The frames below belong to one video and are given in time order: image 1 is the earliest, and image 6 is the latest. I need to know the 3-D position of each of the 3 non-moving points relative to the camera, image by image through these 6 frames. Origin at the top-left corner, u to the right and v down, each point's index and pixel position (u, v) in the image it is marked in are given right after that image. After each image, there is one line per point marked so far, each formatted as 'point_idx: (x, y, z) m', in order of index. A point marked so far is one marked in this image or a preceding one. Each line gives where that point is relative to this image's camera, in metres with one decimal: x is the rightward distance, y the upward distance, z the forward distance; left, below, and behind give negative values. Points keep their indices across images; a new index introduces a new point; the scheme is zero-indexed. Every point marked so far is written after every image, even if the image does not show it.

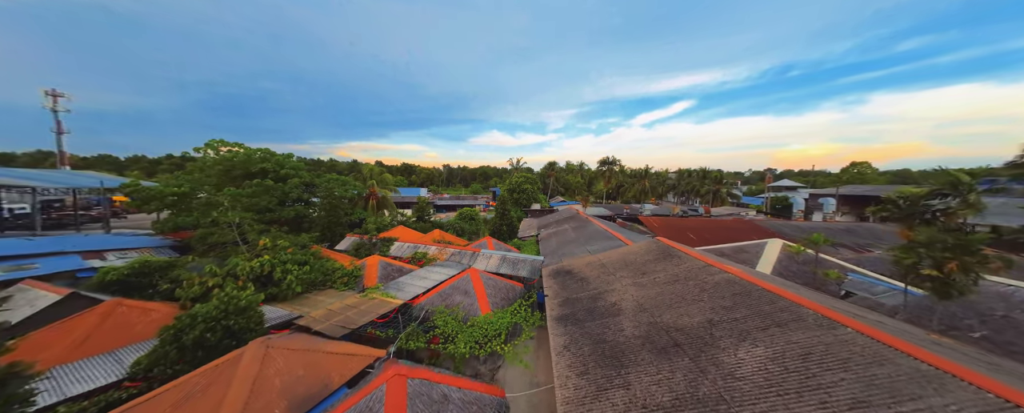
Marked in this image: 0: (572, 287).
0: (+1.9, -2.5, +8.5) m
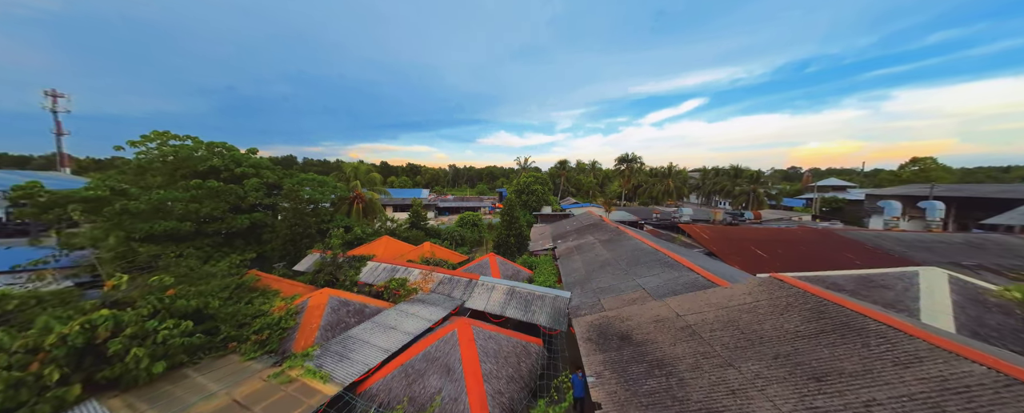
0: (+2.2, -2.8, +4.4) m
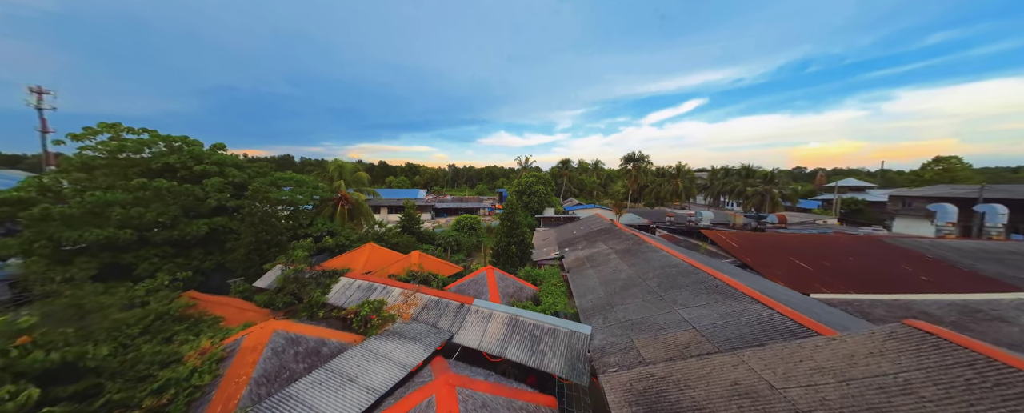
0: (+2.2, -3.0, +2.5) m
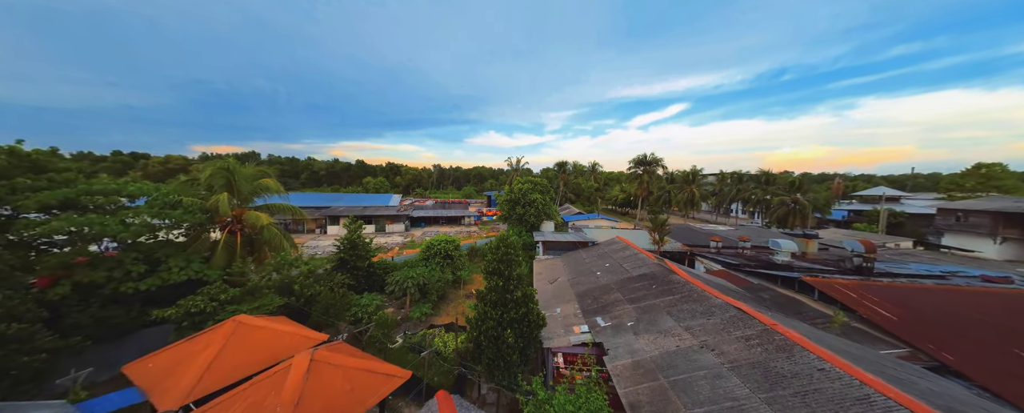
0: (+2.5, -4.2, -3.8) m
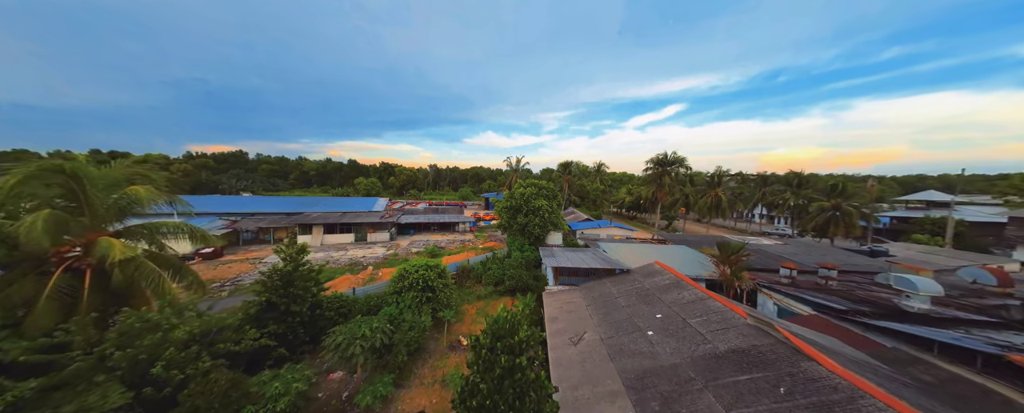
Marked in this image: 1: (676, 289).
0: (+2.7, -4.8, -8.0) m
1: (+5.6, -2.8, +9.1) m
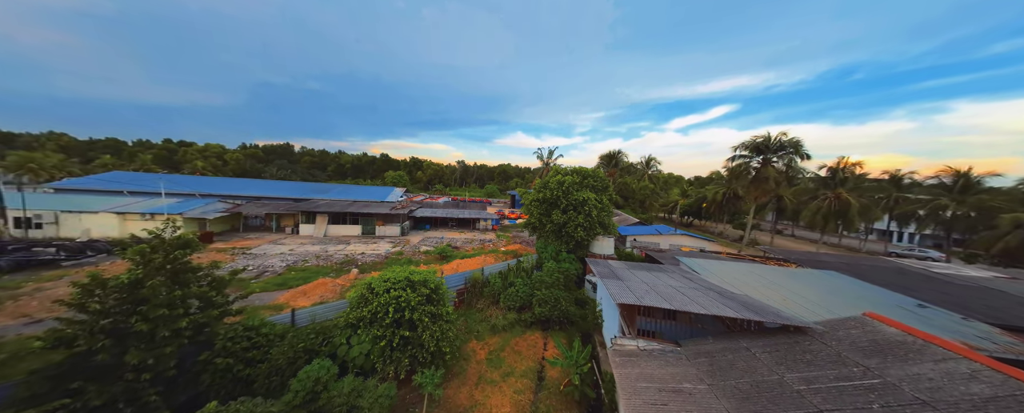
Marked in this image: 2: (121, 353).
0: (+1.4, -4.3, -13.7) m
1: (+6.2, -2.6, +3.0) m
2: (-7.3, -2.6, +5.1) m
